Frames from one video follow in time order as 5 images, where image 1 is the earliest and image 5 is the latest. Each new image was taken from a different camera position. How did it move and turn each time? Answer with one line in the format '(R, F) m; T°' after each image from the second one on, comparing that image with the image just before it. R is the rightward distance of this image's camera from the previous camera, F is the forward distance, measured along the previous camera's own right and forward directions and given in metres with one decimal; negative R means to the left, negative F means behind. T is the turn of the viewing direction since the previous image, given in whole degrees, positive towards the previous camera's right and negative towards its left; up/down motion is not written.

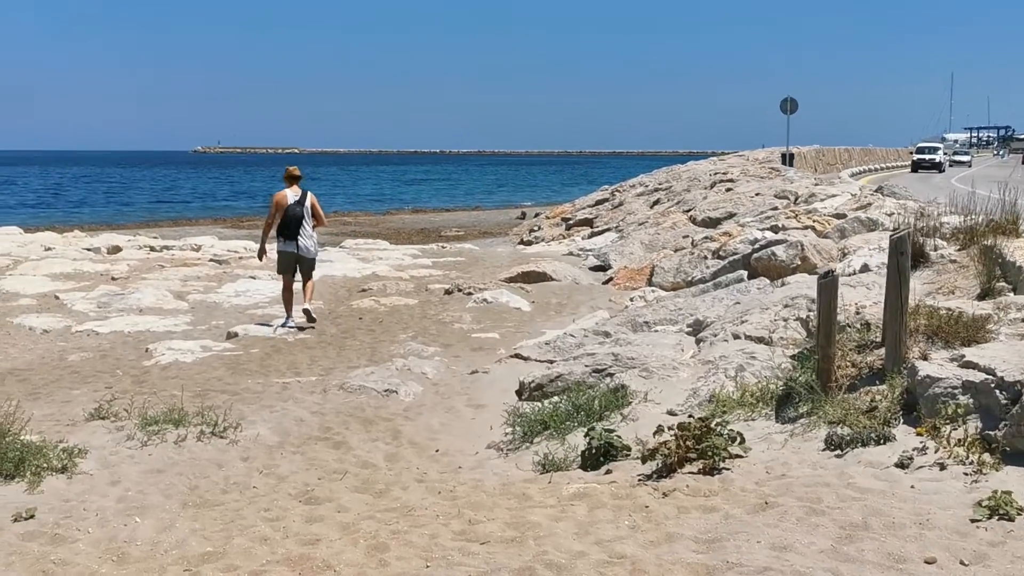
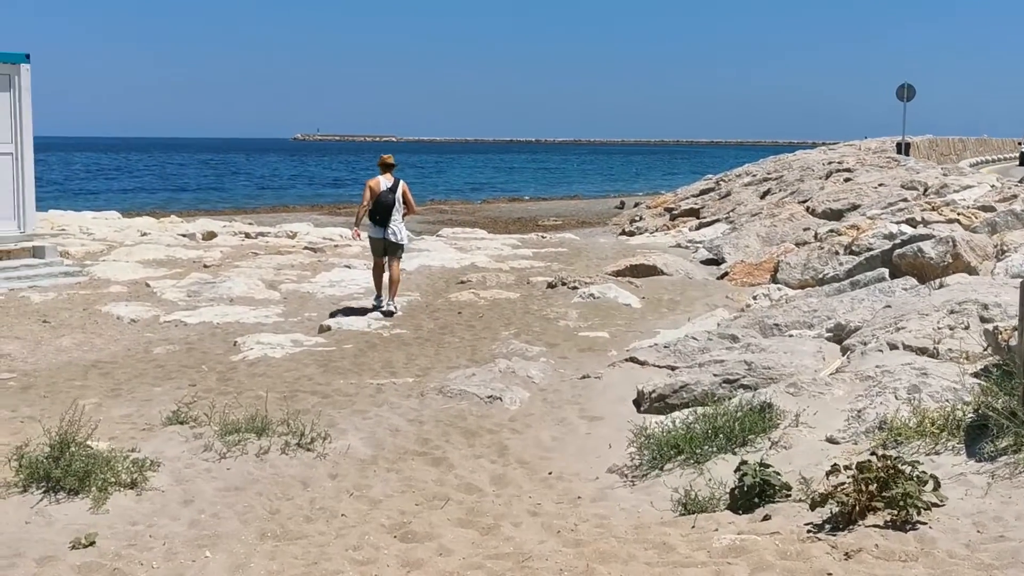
(-0.1, +0.7) m; -5°
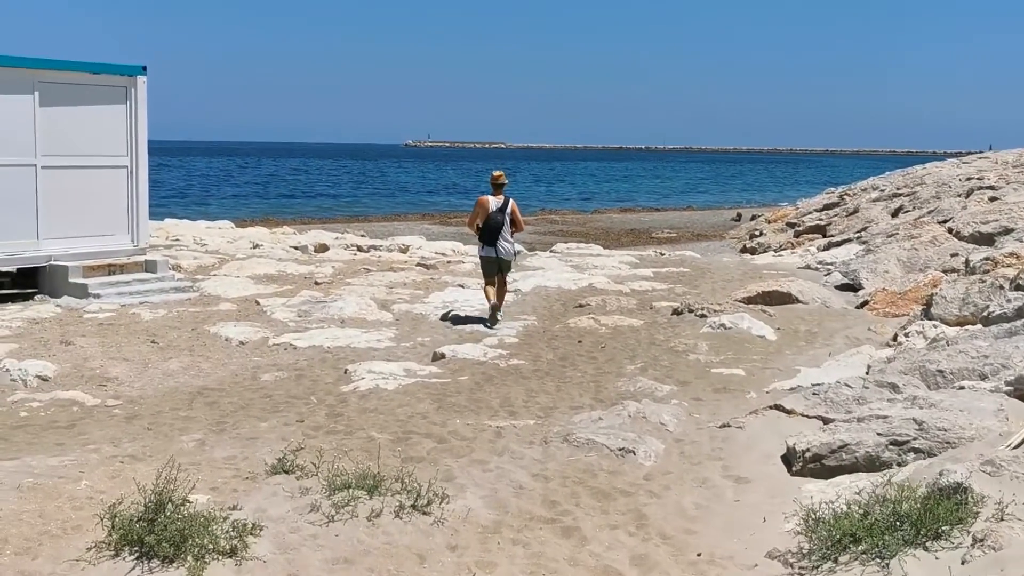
(-0.2, +0.6) m; -5°
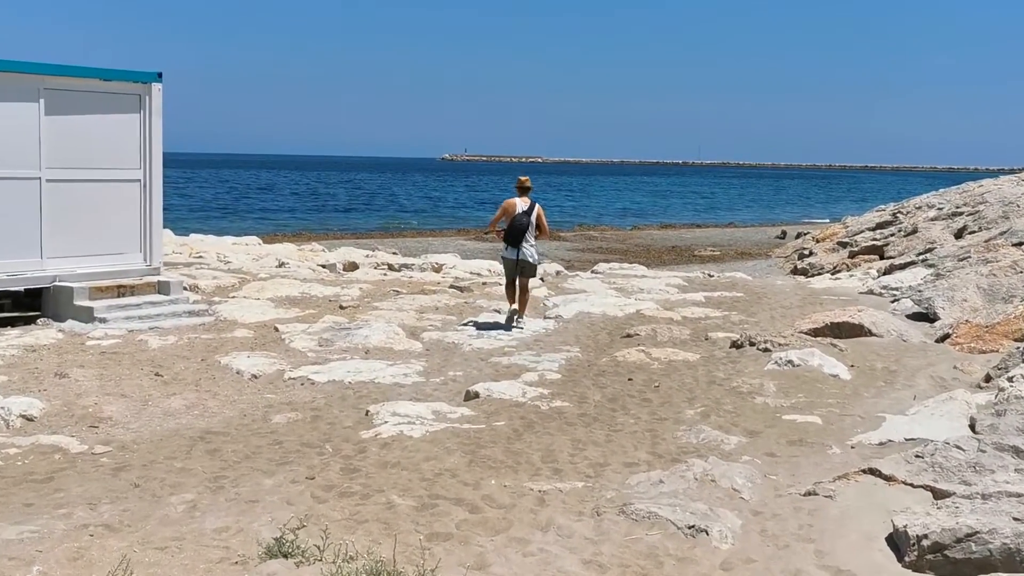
(-0.1, +1.0) m; -2°
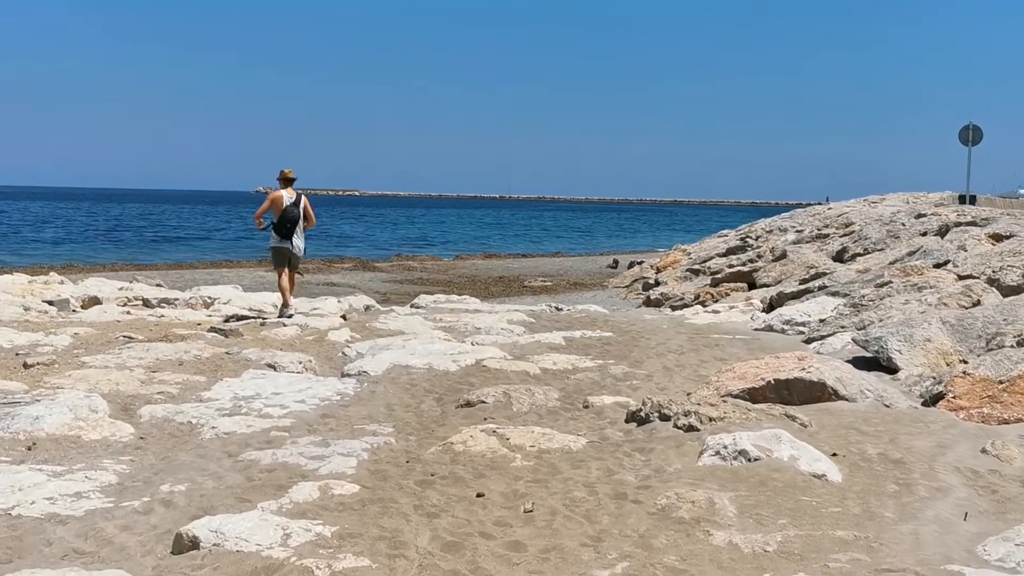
(+0.3, +3.7) m; +9°
